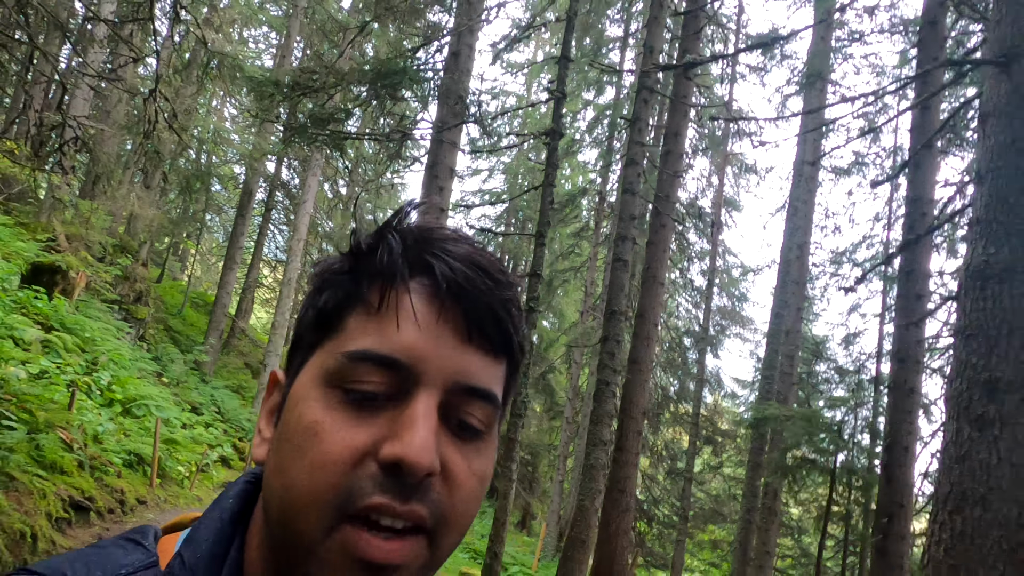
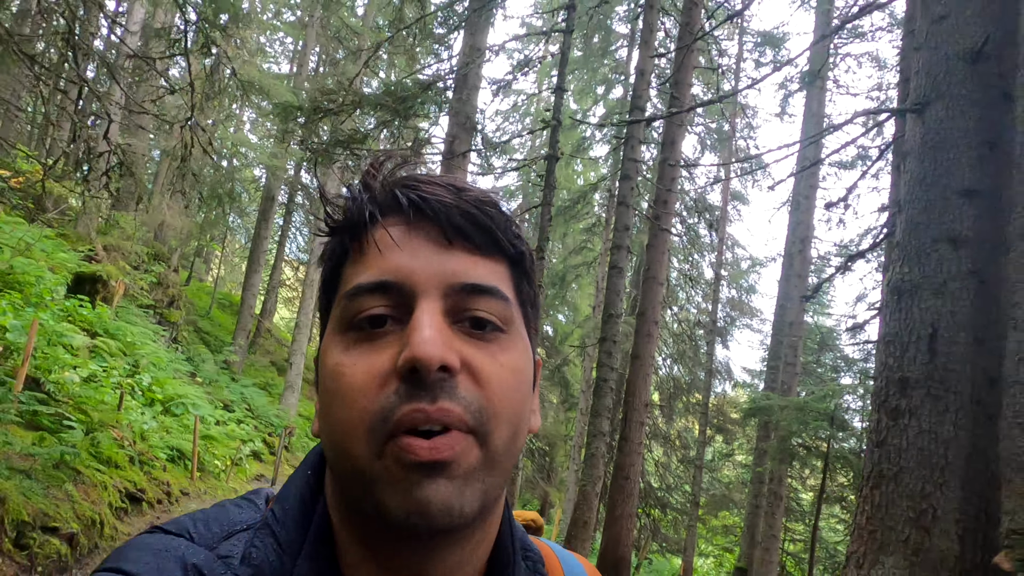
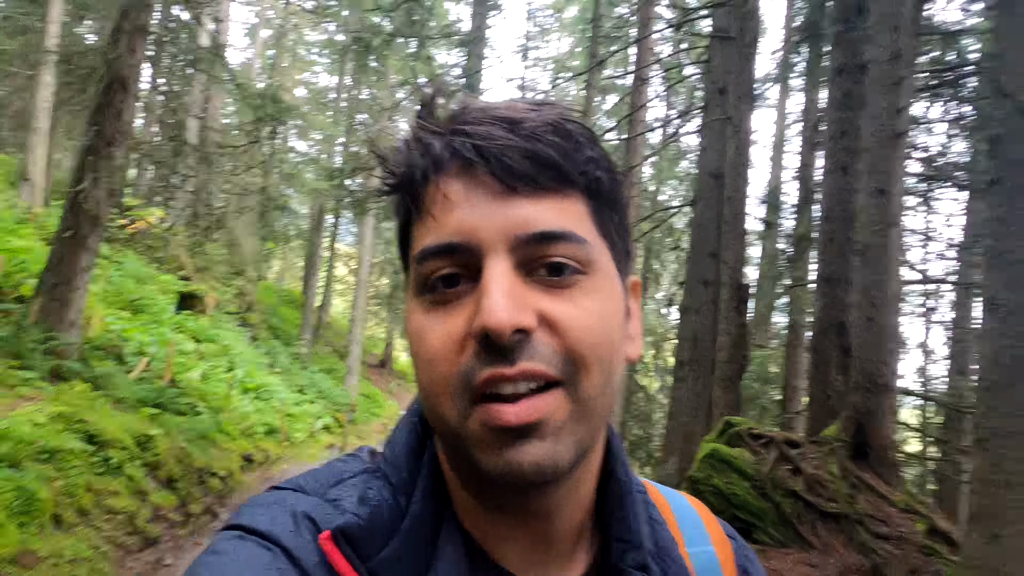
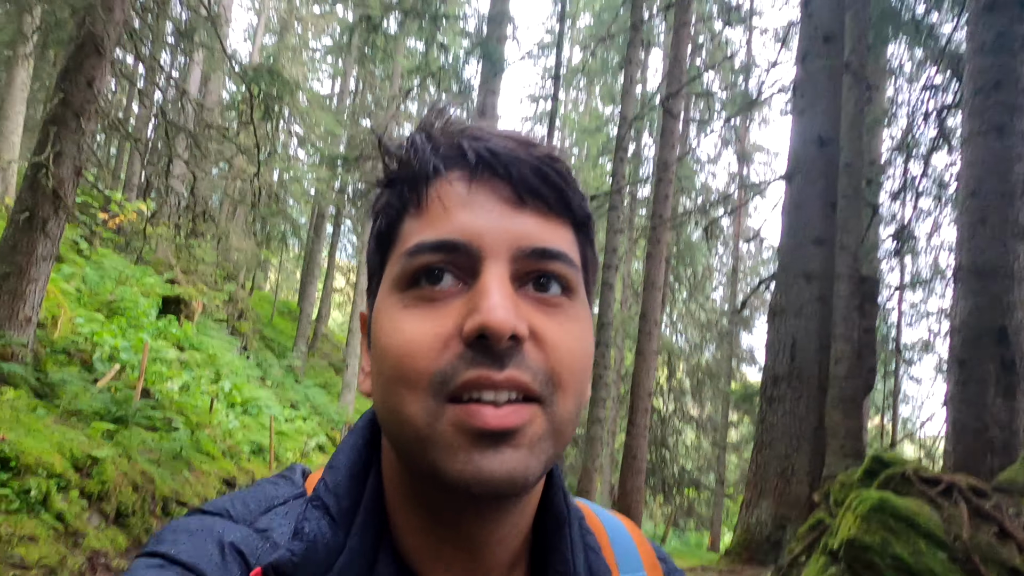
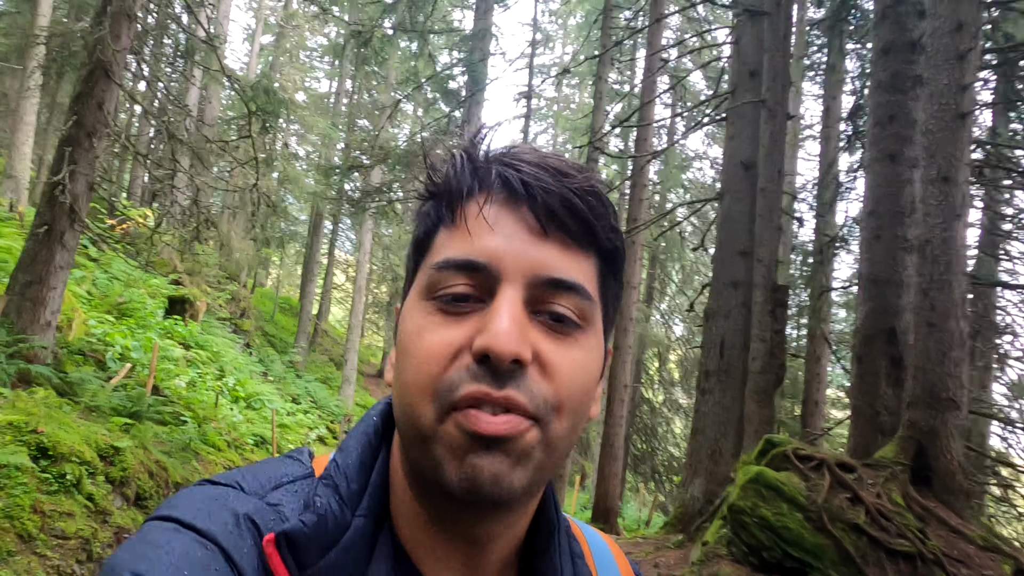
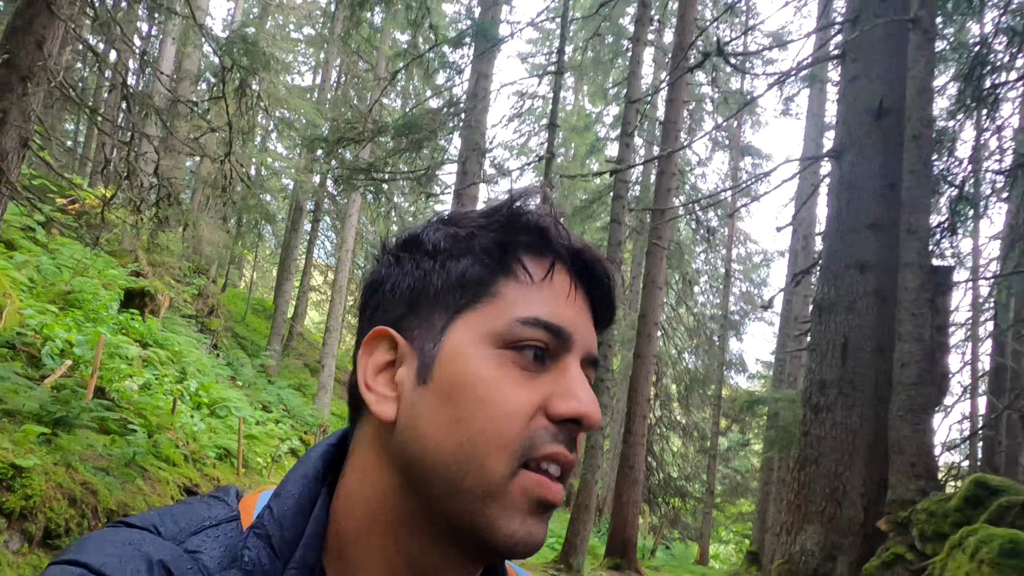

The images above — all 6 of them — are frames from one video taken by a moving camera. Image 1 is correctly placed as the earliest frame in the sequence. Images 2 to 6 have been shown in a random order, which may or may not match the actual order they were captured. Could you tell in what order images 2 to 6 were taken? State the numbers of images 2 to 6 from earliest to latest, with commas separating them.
2, 6, 4, 5, 3
